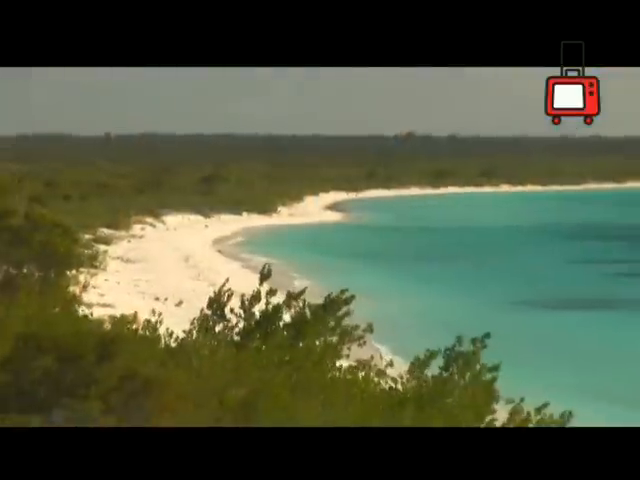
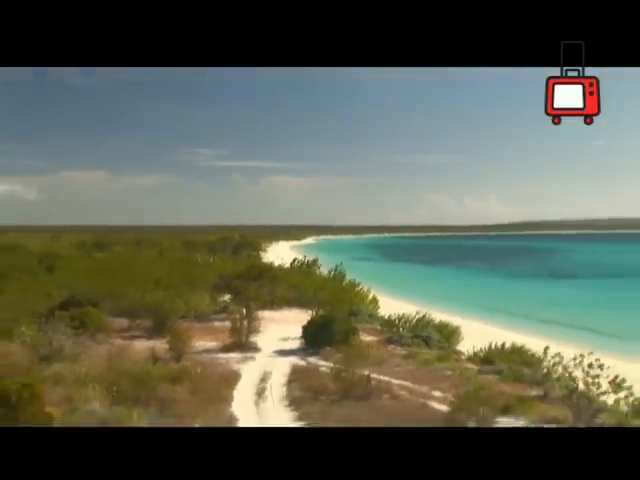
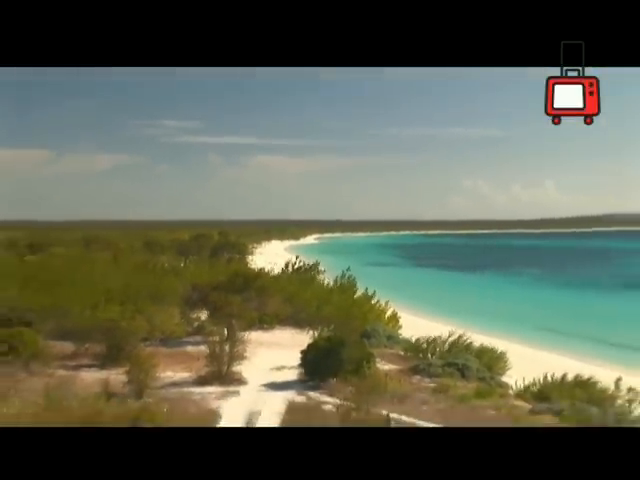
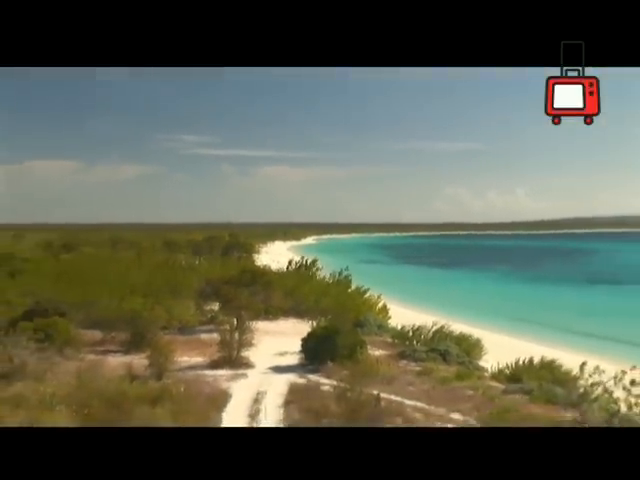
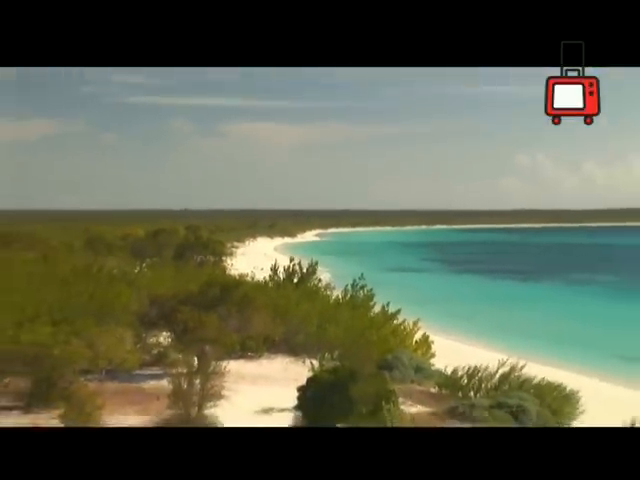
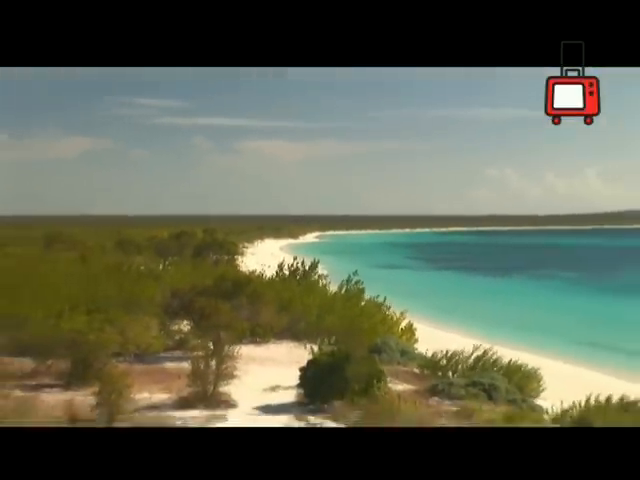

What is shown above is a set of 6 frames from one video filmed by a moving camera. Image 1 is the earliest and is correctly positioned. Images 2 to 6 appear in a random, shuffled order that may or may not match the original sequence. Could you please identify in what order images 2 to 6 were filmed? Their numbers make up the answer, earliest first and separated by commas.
5, 6, 3, 4, 2
